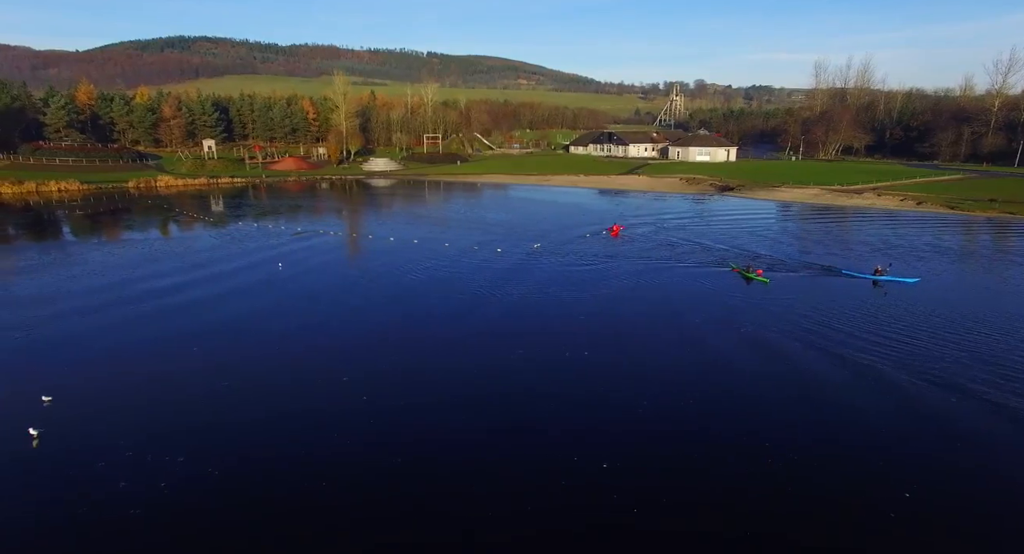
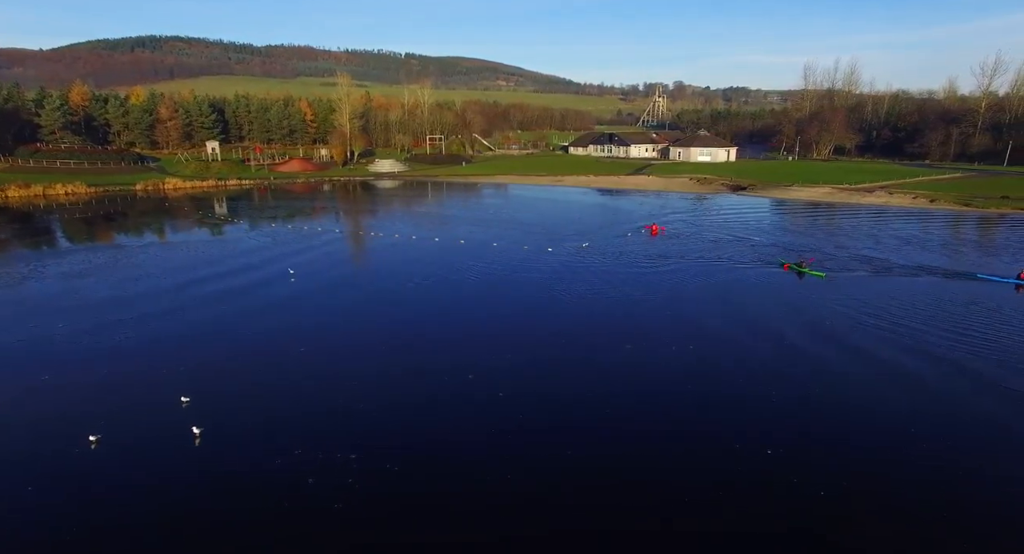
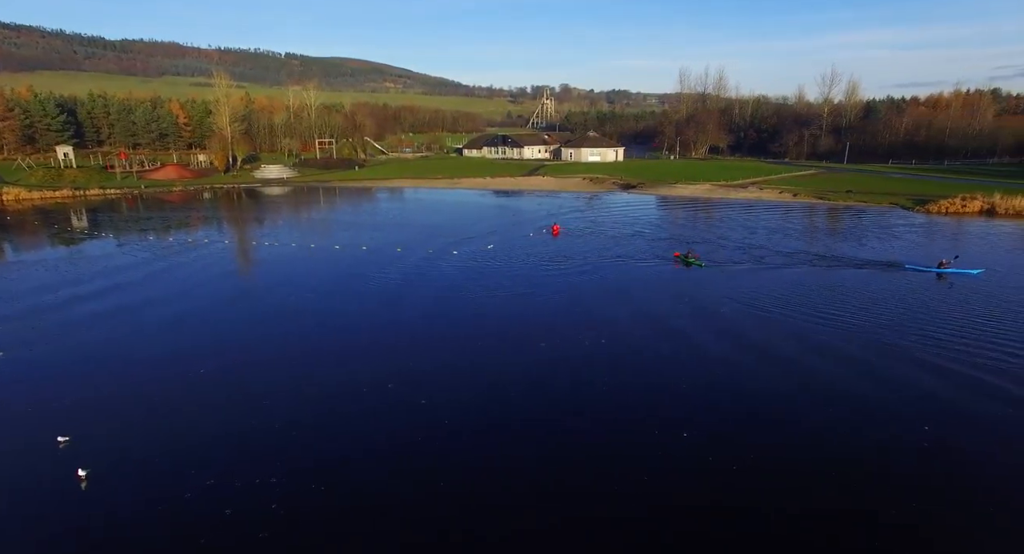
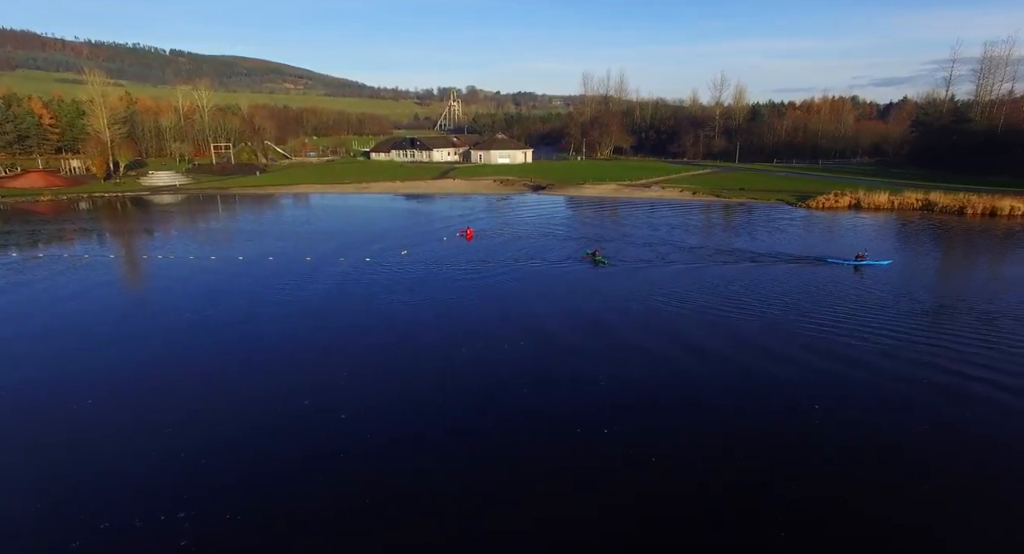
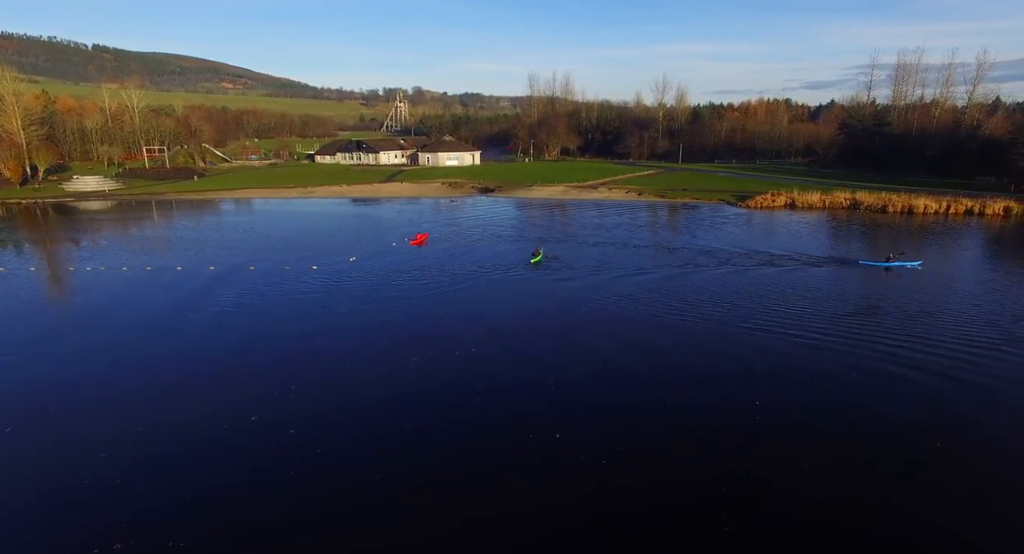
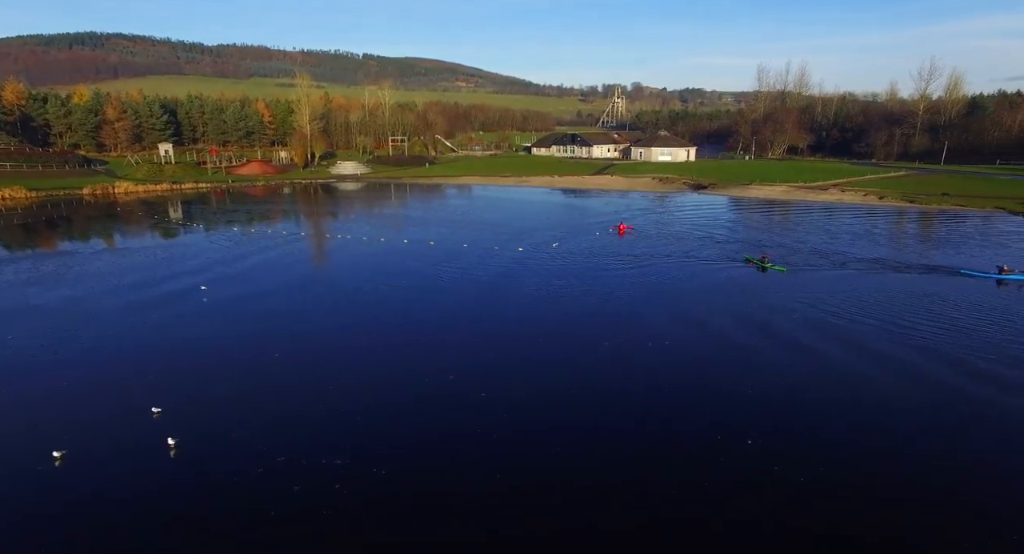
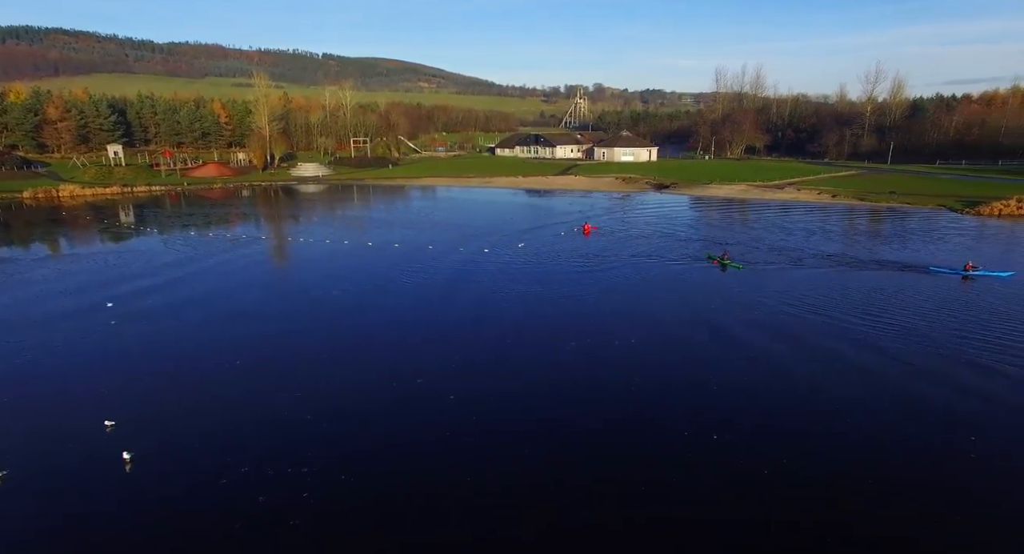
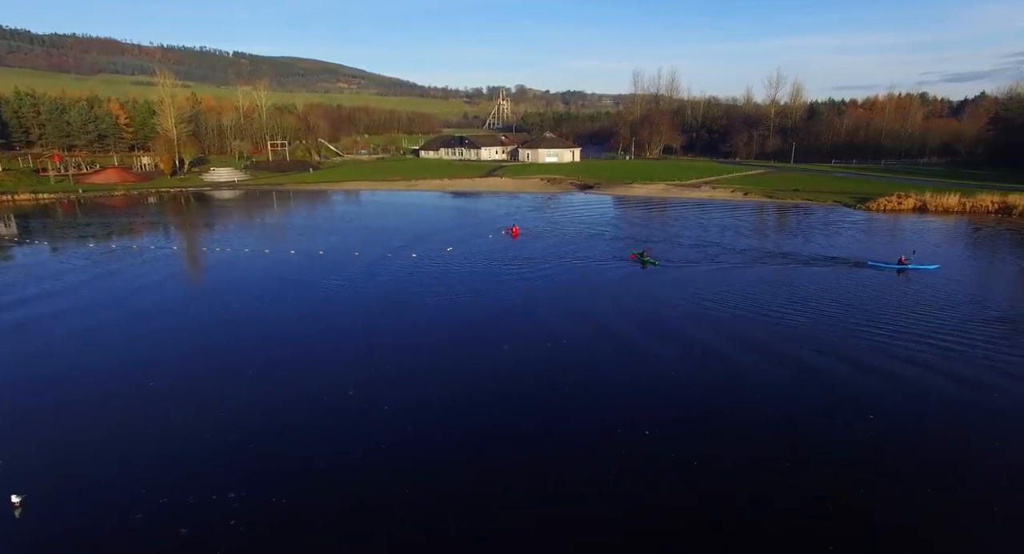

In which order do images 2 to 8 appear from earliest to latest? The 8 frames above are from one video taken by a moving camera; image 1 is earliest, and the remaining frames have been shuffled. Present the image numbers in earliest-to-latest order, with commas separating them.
2, 6, 7, 3, 8, 4, 5
